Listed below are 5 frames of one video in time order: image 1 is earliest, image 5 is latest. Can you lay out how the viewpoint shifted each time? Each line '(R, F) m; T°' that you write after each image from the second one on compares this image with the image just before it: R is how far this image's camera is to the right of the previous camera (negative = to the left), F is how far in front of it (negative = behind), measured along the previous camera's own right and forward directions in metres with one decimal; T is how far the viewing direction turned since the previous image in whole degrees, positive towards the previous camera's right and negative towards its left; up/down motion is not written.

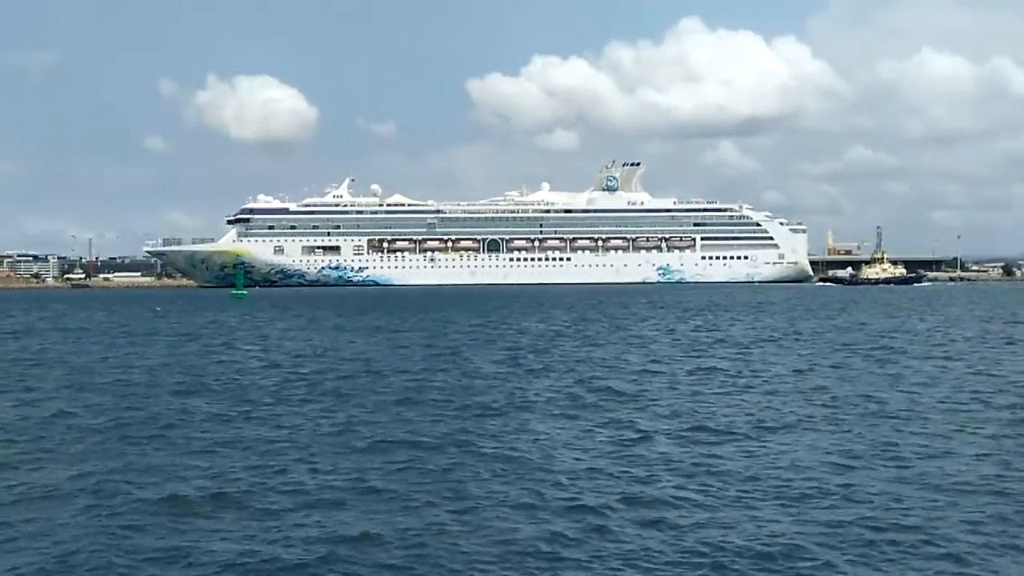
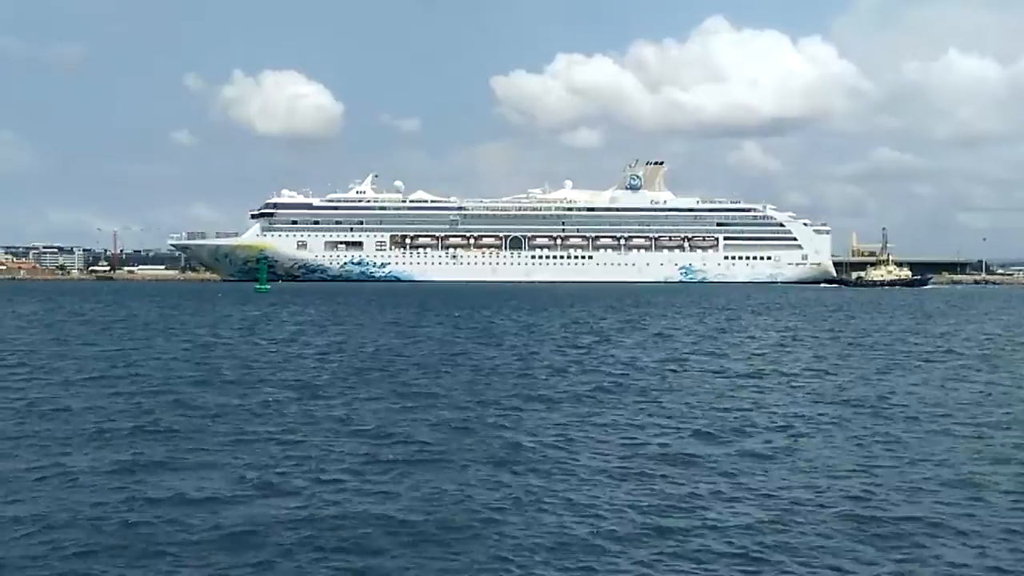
(-0.2, +0.2) m; -1°
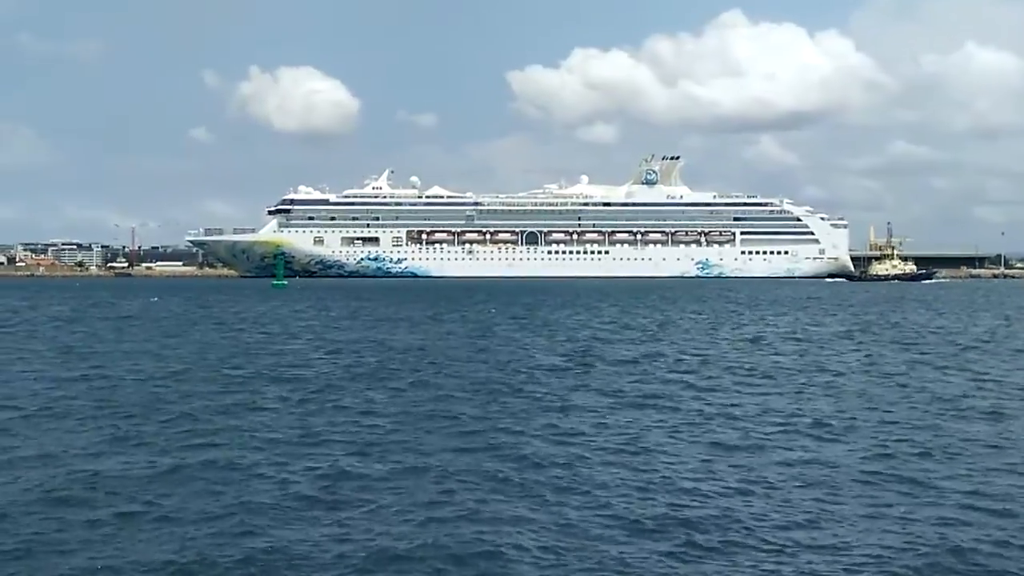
(-0.4, +0.9) m; -1°
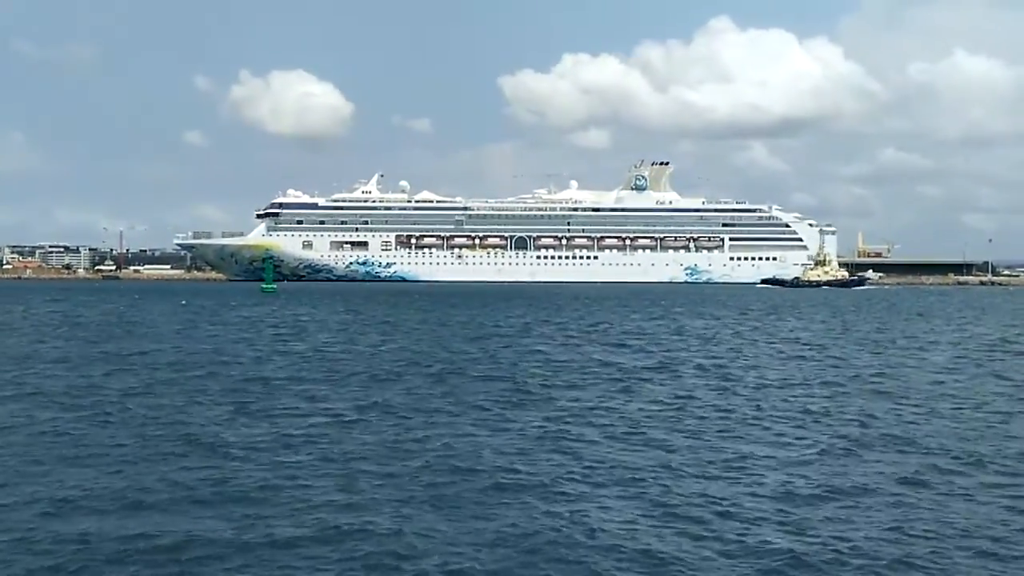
(+0.3, -0.6) m; +1°
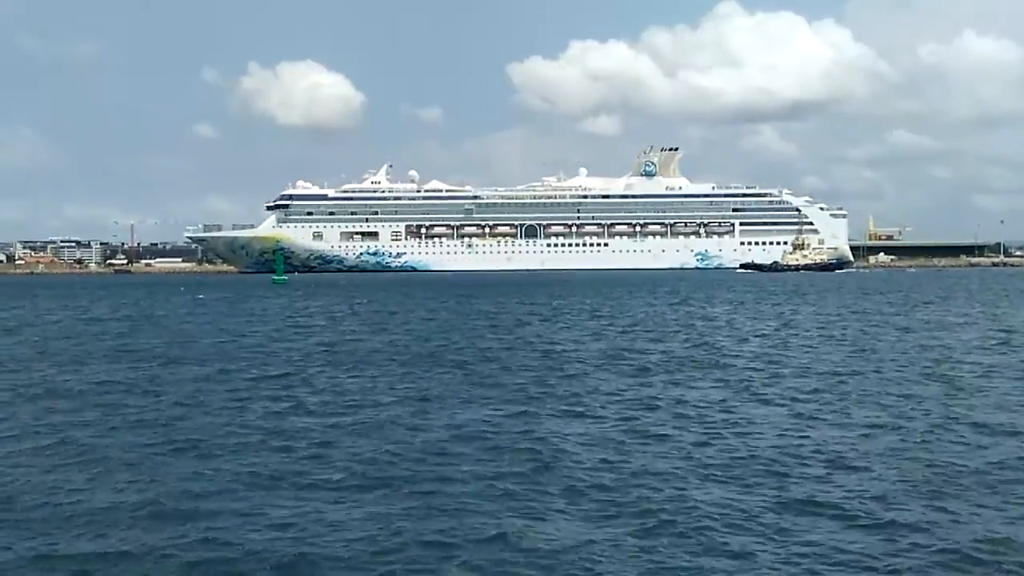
(-0.3, +0.6) m; -1°
